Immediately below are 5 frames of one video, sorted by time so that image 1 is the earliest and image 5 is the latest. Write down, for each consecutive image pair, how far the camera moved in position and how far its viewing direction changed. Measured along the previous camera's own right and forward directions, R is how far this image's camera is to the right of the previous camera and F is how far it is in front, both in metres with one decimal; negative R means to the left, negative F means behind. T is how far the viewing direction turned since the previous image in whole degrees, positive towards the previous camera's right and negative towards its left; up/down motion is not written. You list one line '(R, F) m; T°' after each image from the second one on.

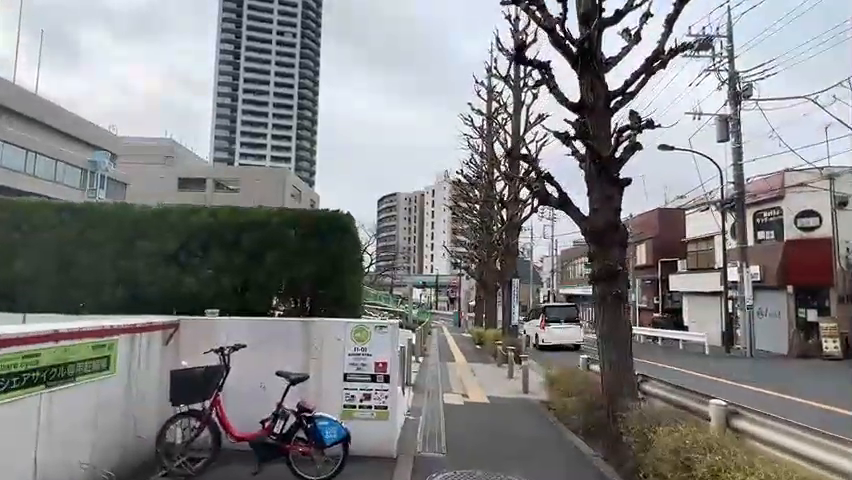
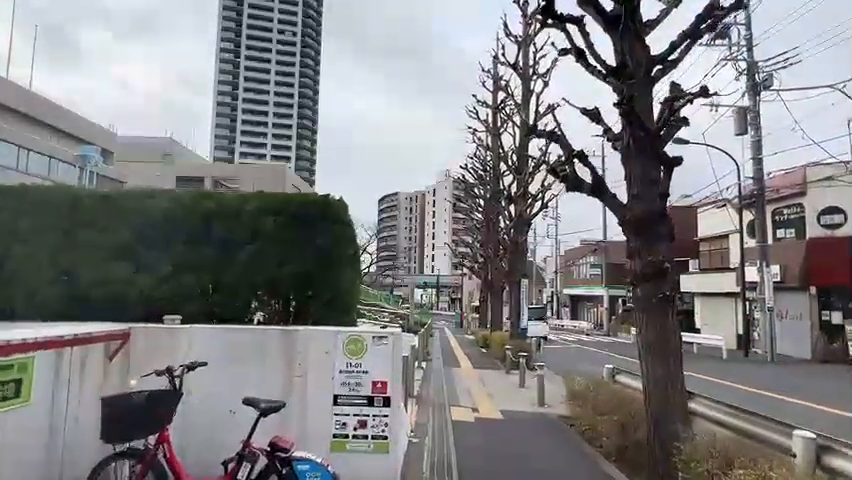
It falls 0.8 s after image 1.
(-0.1, +1.2) m; 0°
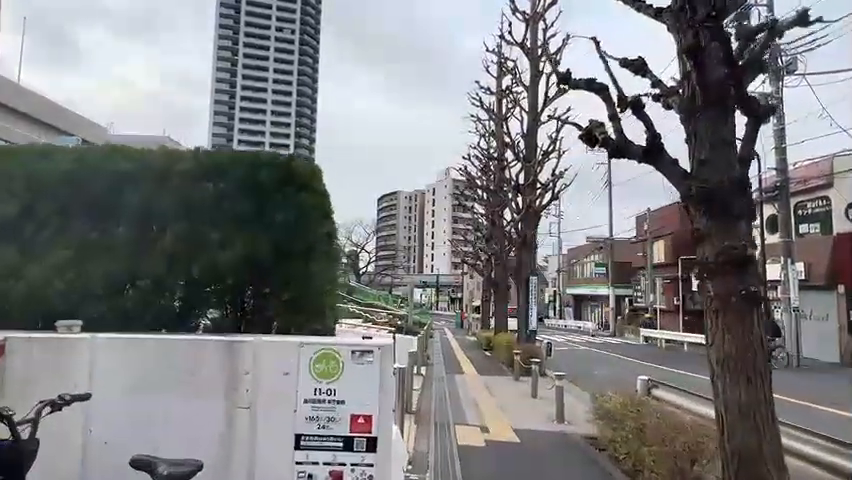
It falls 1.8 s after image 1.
(0.0, +1.5) m; 0°
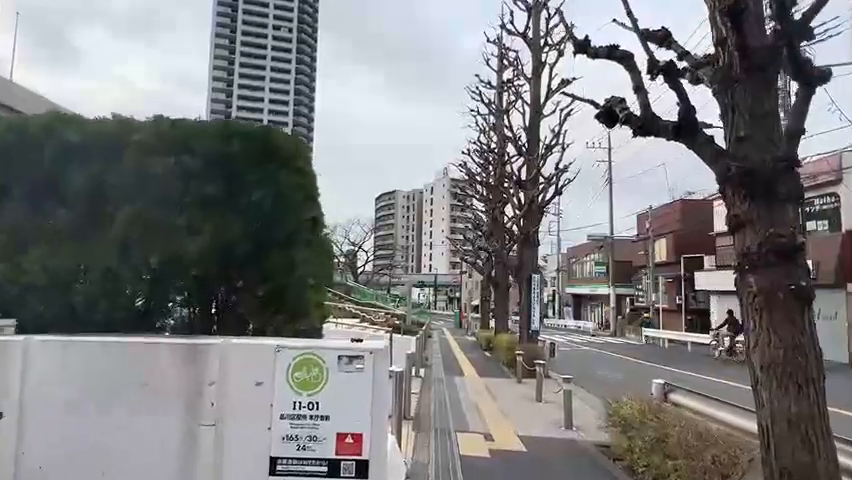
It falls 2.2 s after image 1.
(0.0, +0.6) m; 0°
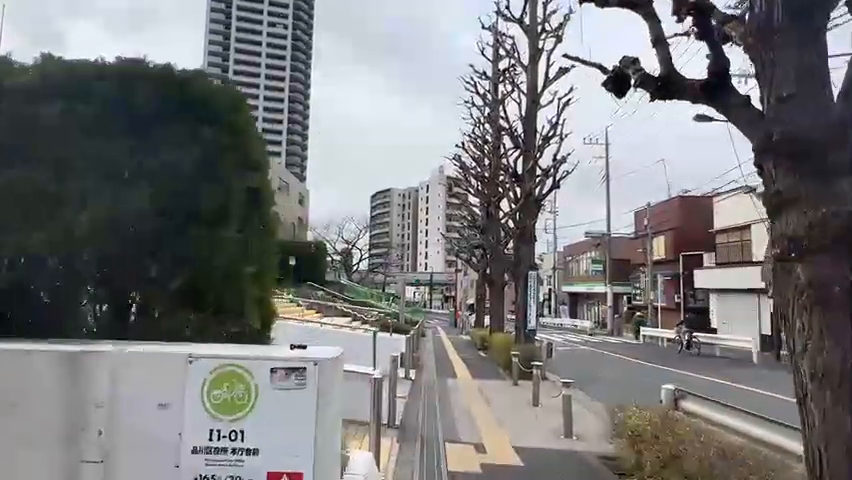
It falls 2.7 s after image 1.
(+0.1, +0.8) m; 0°
